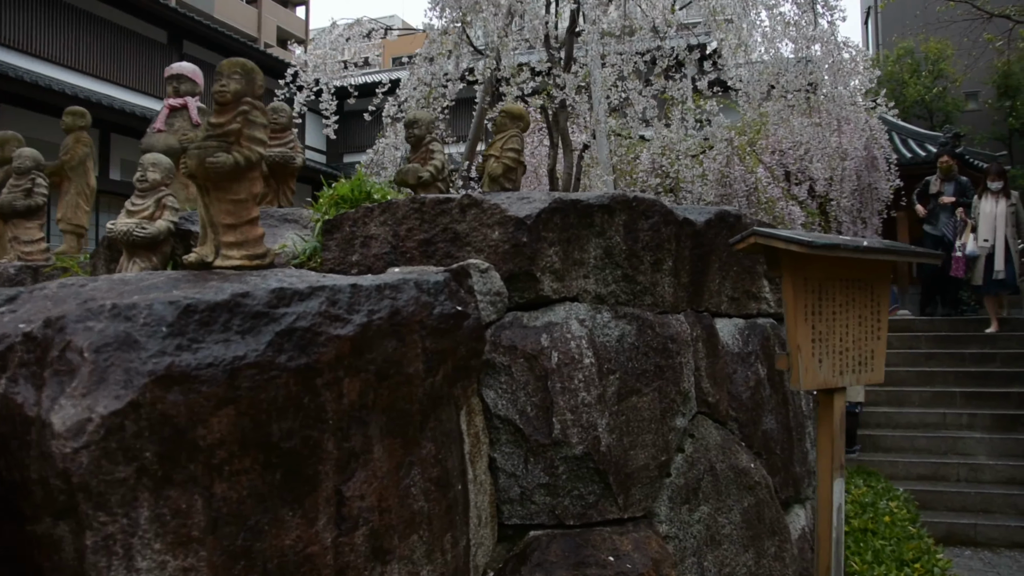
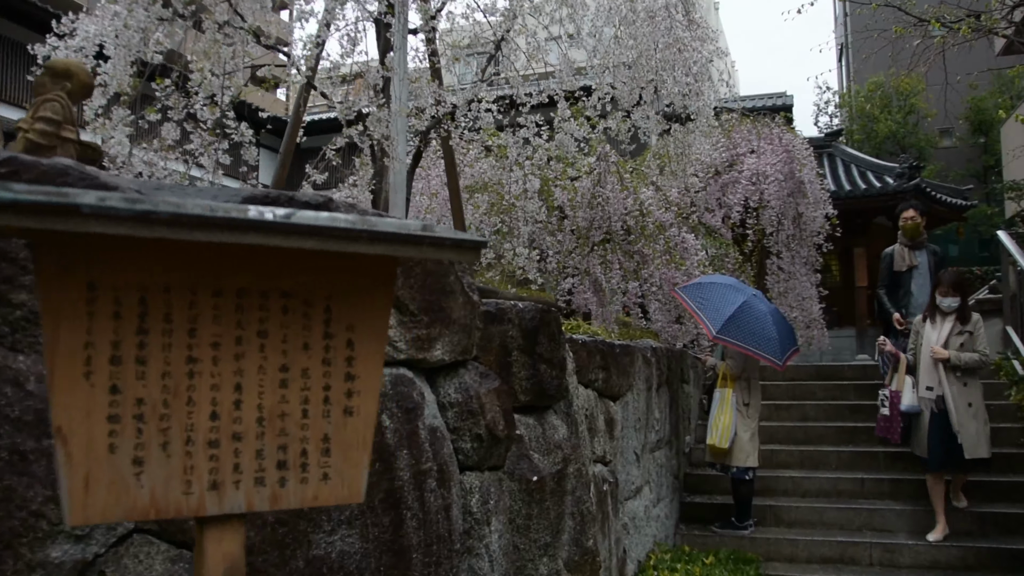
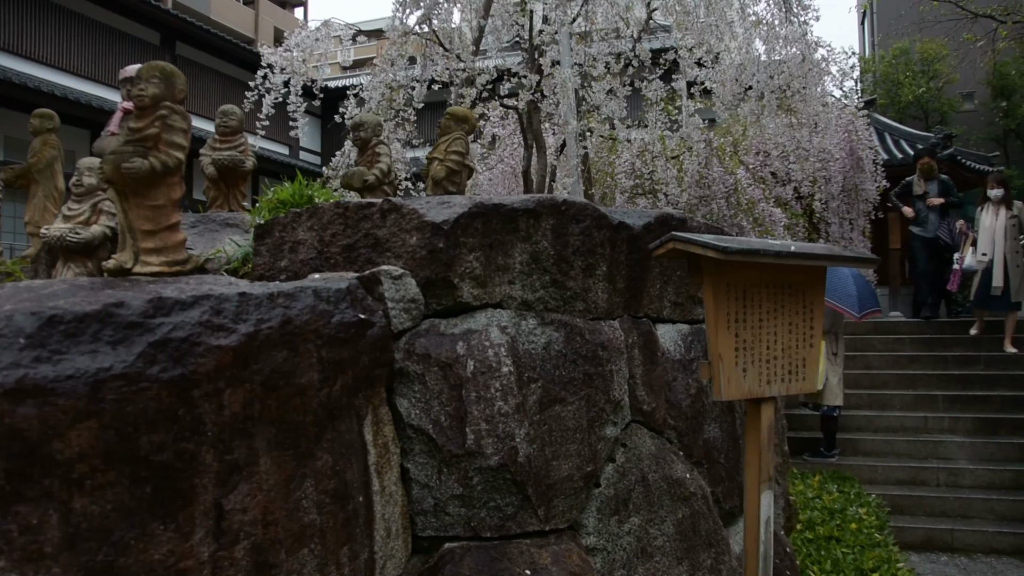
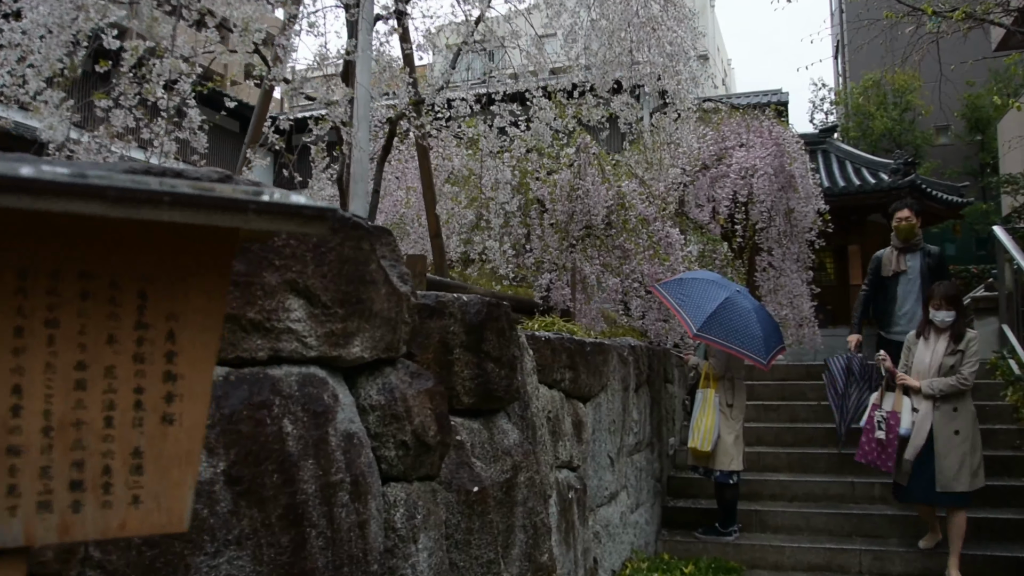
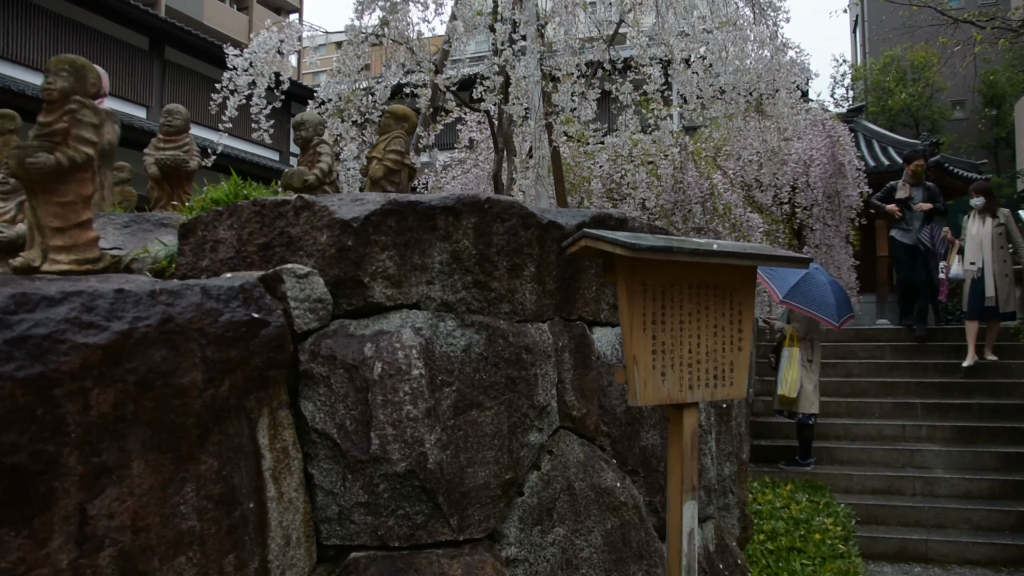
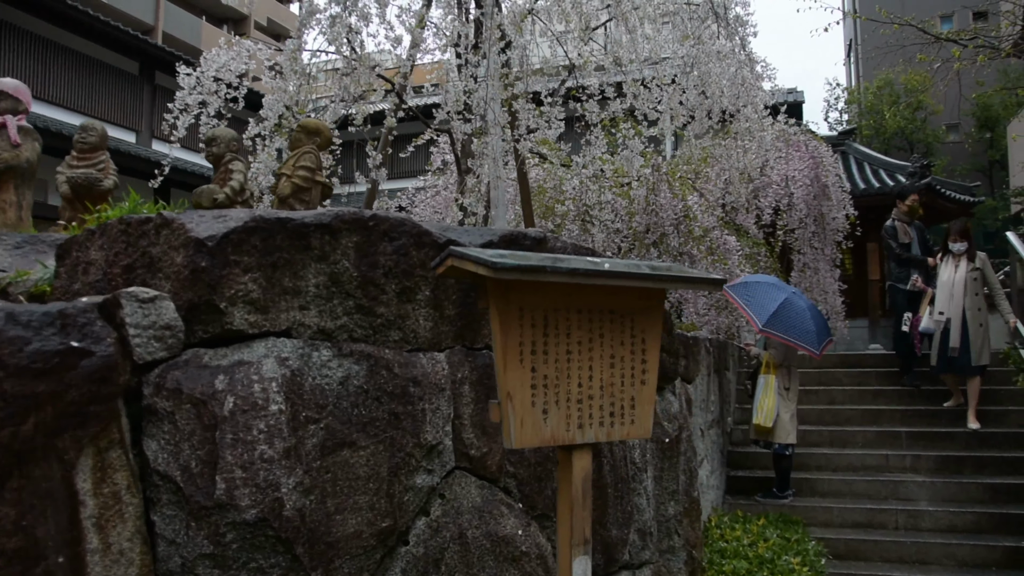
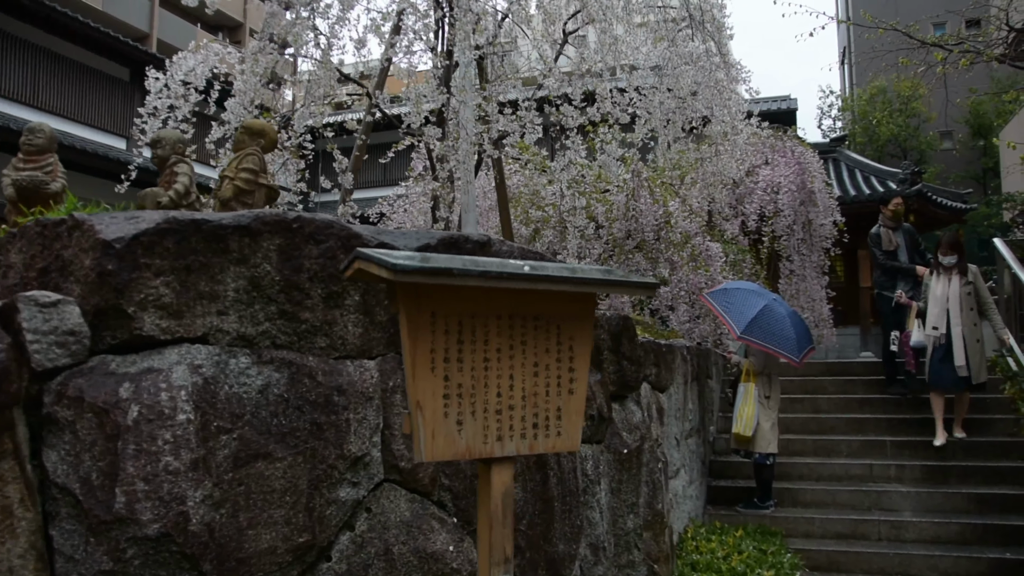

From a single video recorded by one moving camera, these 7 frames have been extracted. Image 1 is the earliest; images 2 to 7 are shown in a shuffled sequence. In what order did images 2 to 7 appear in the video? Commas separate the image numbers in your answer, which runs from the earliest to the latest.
3, 5, 6, 7, 2, 4
